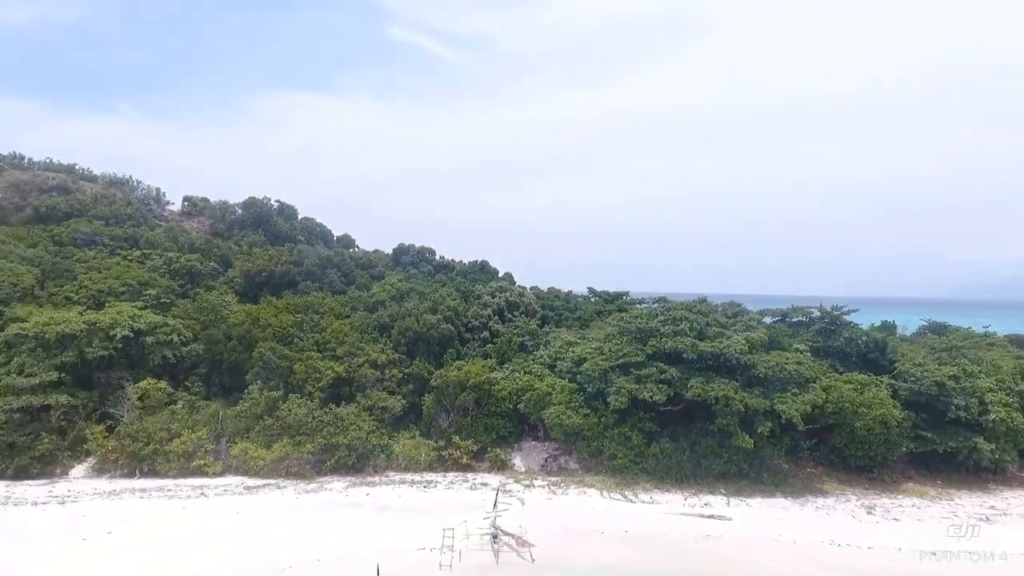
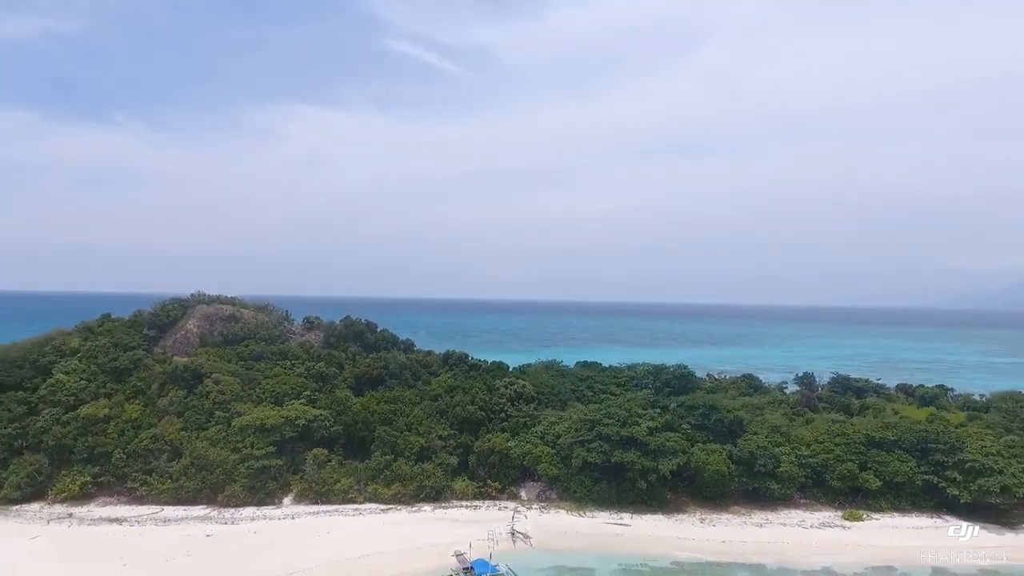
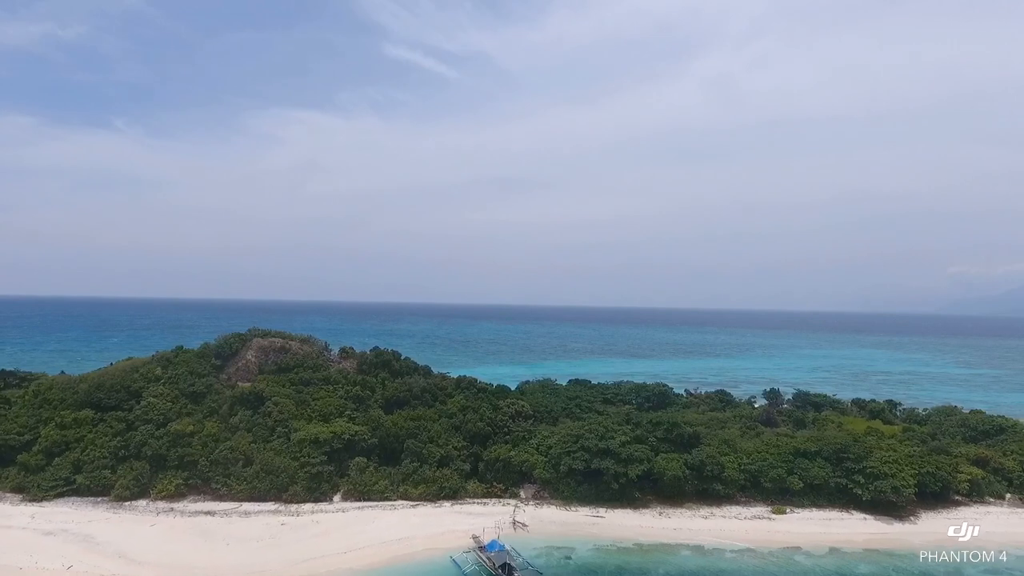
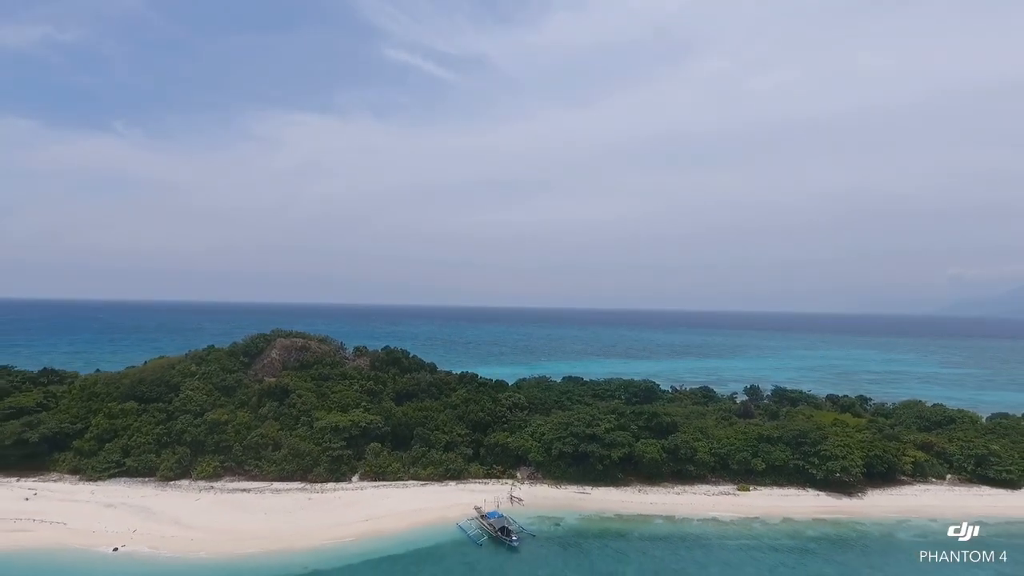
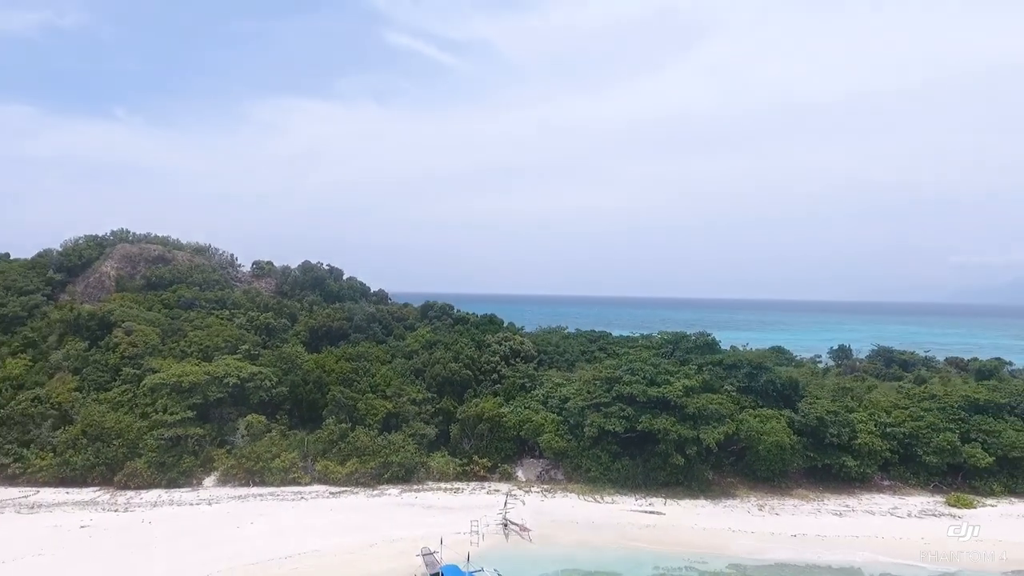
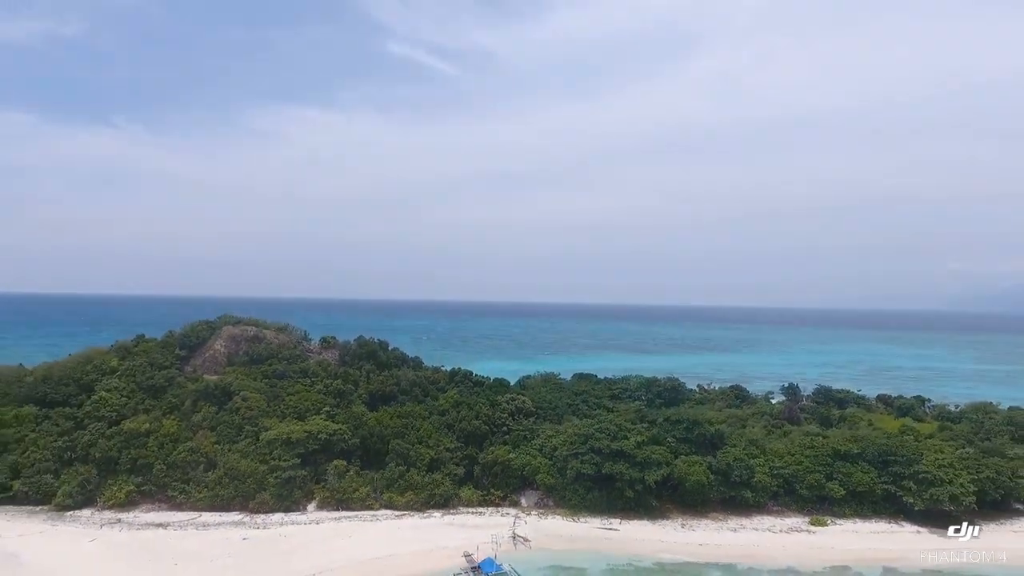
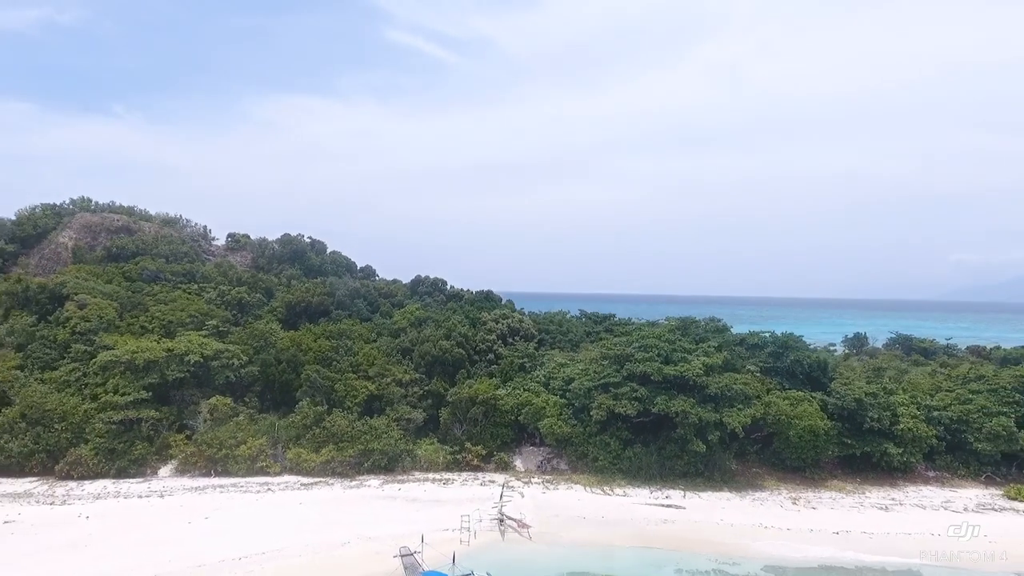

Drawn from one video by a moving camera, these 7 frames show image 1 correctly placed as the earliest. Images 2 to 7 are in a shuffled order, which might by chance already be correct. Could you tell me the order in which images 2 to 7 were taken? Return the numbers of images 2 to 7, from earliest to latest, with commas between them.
7, 5, 2, 6, 3, 4
